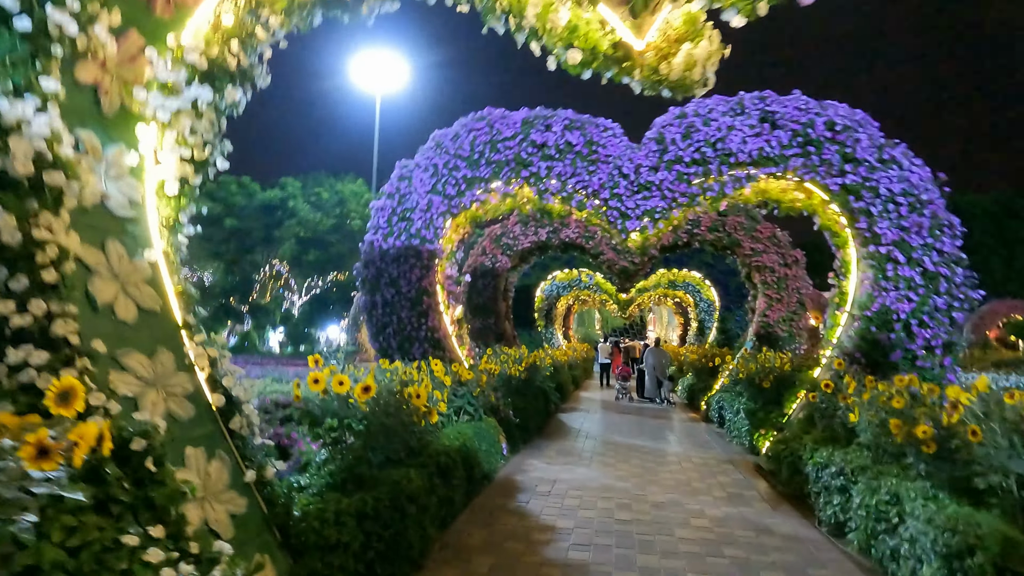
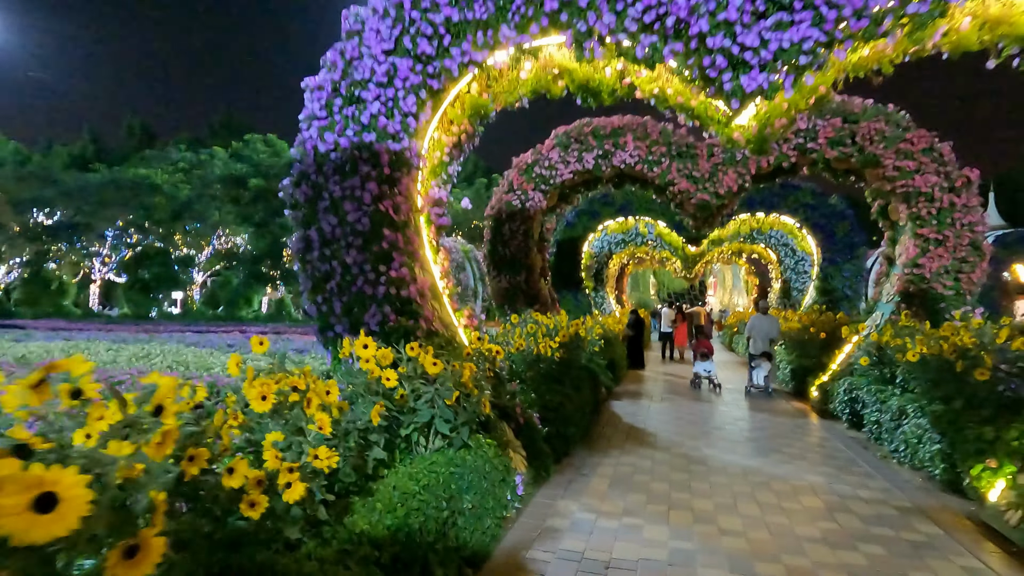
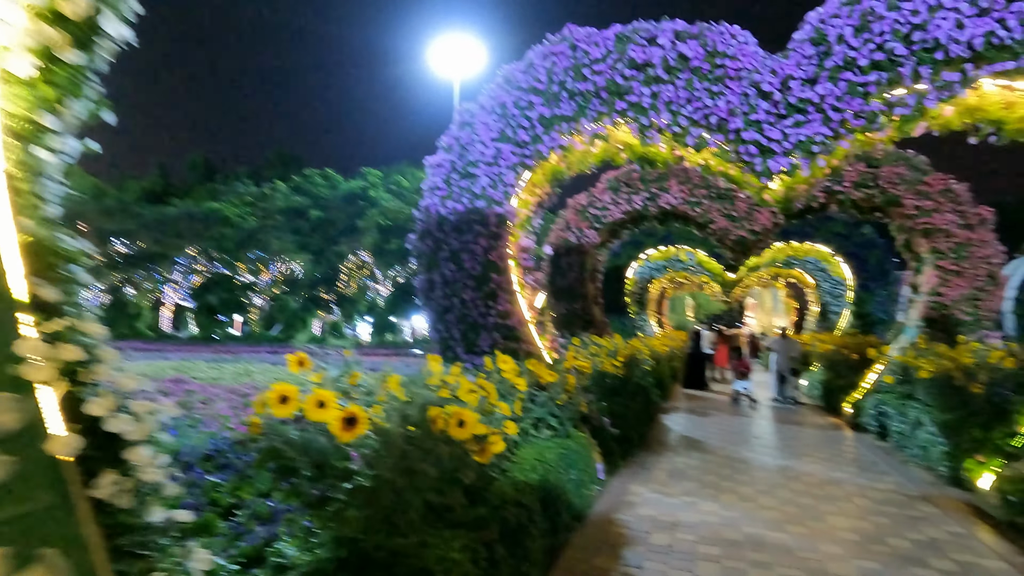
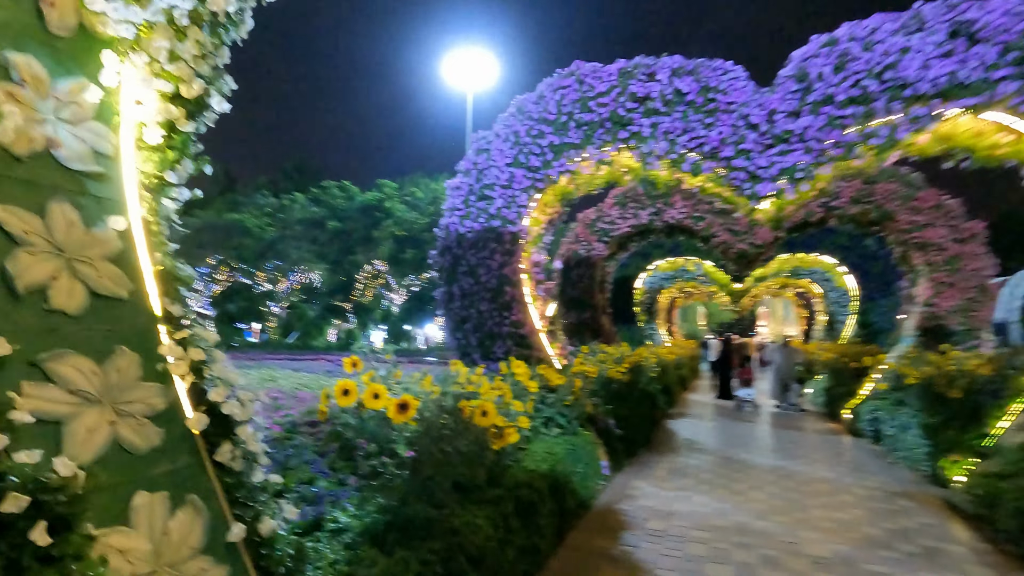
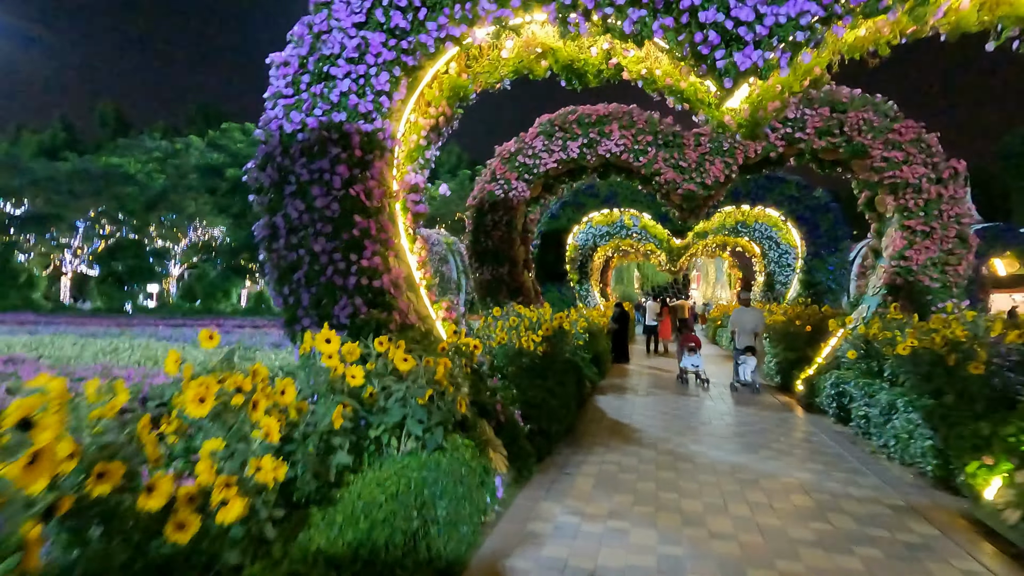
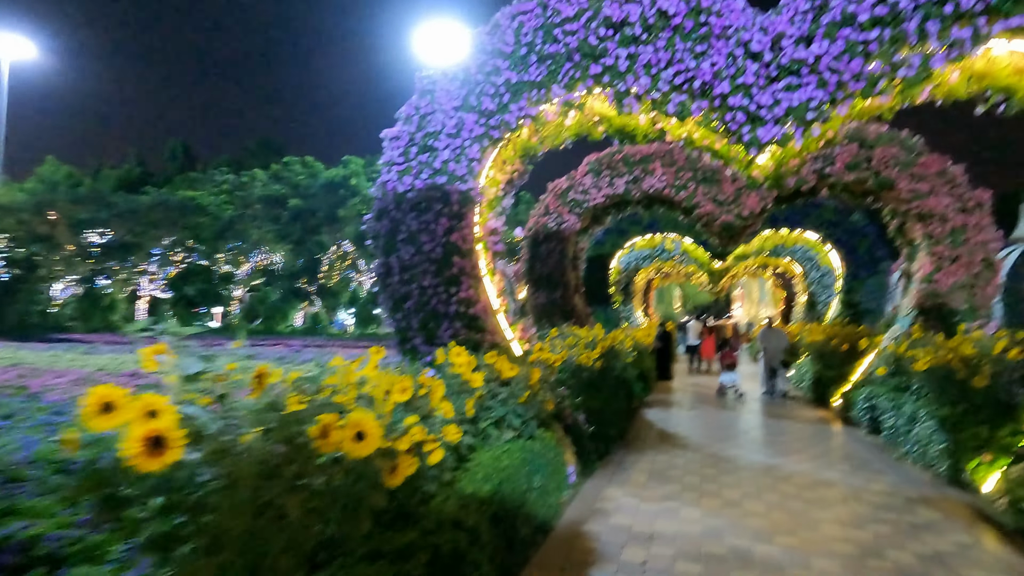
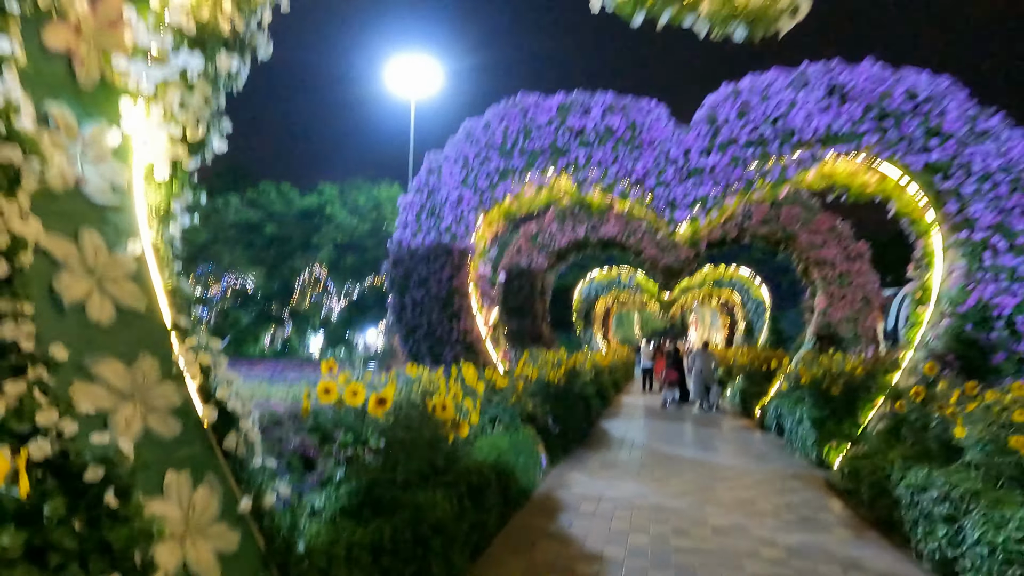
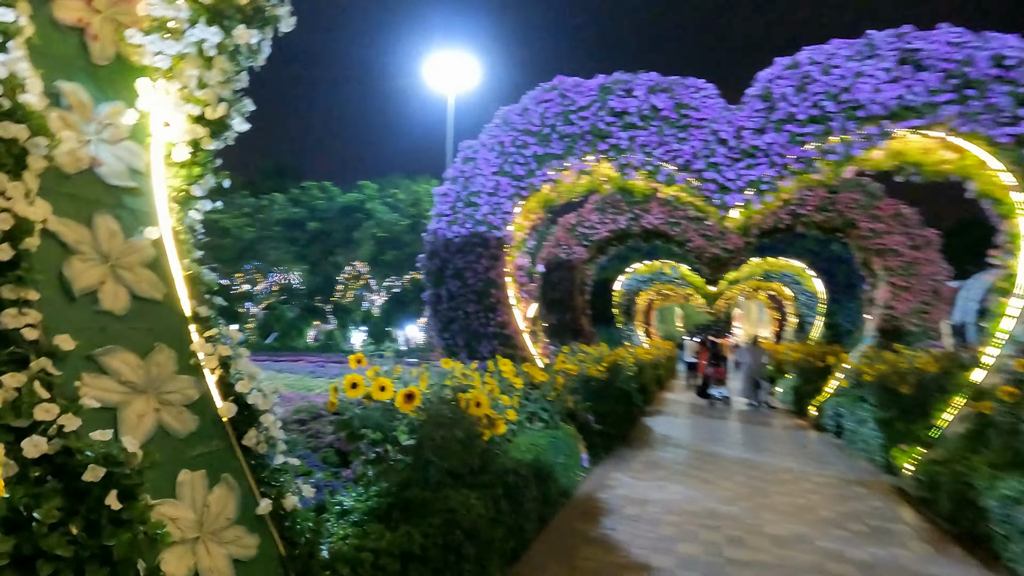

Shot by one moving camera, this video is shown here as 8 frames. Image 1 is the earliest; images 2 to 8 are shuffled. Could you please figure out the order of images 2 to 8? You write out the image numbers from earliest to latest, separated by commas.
7, 8, 4, 3, 6, 2, 5
